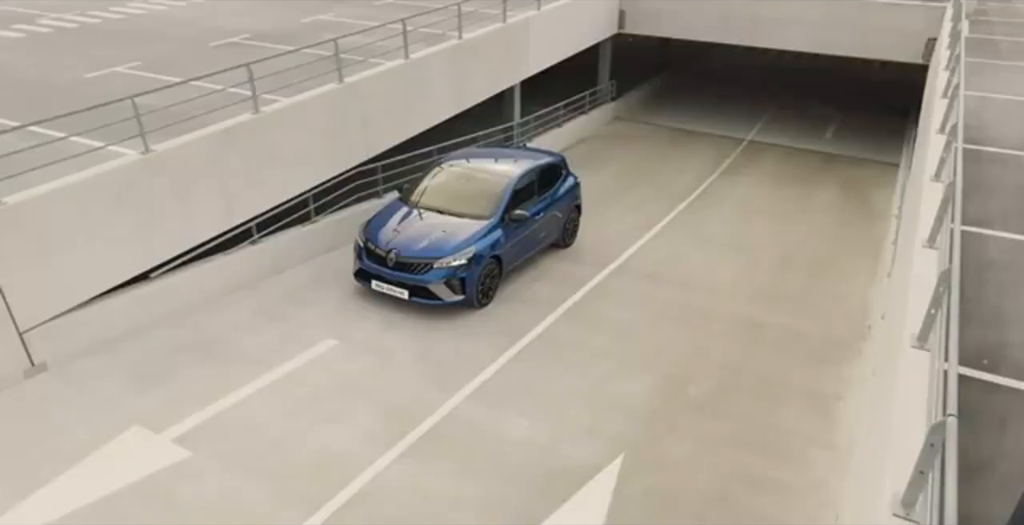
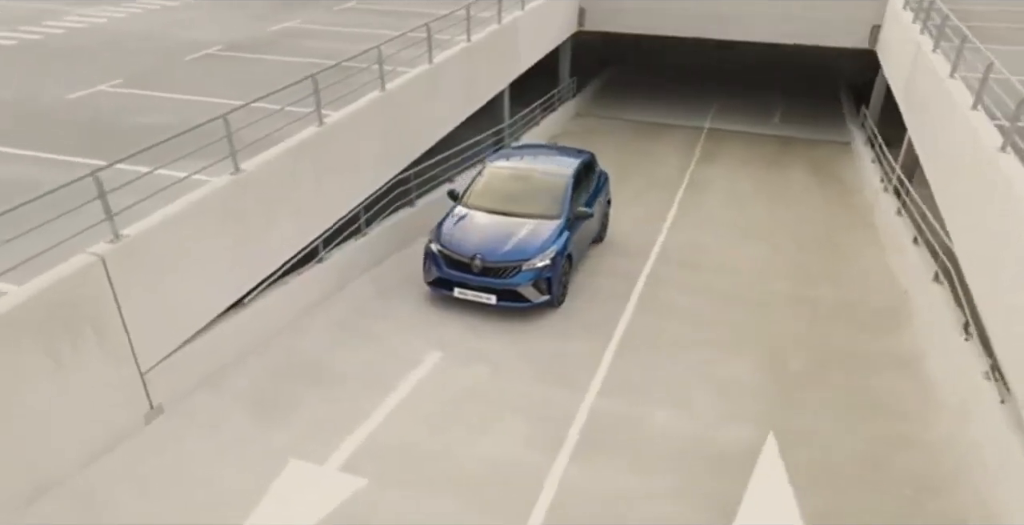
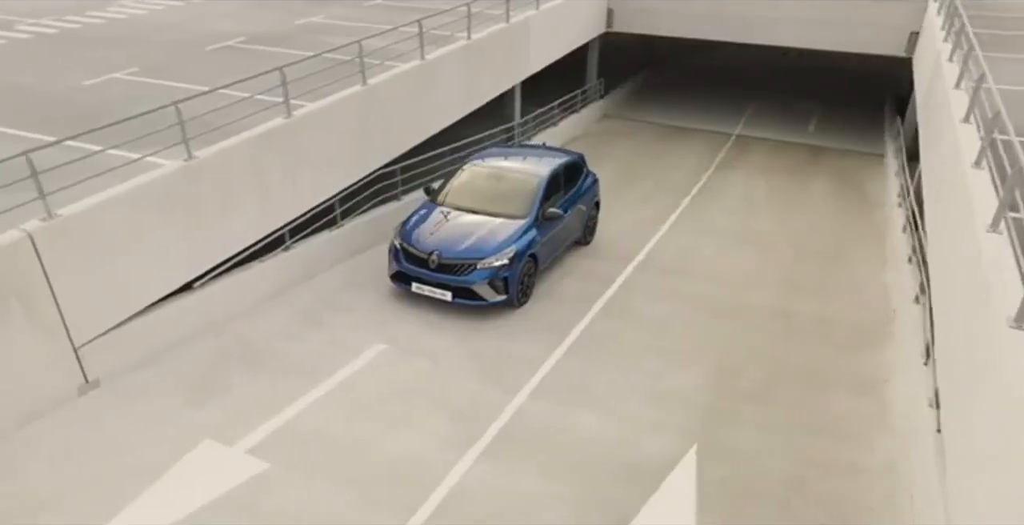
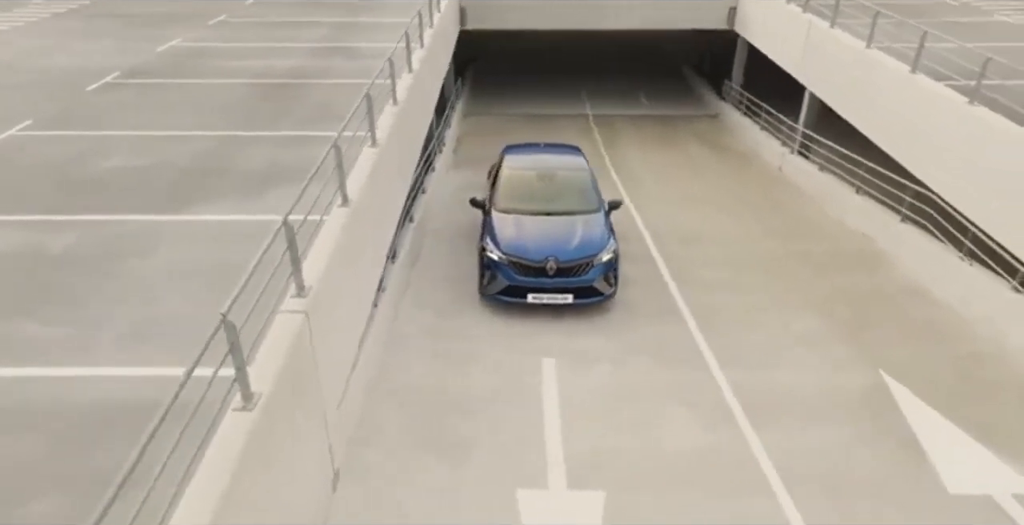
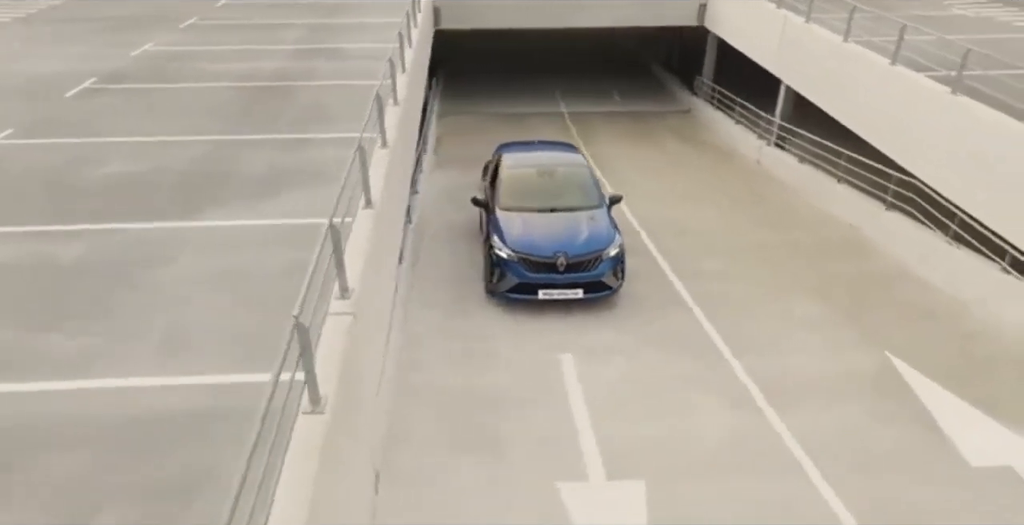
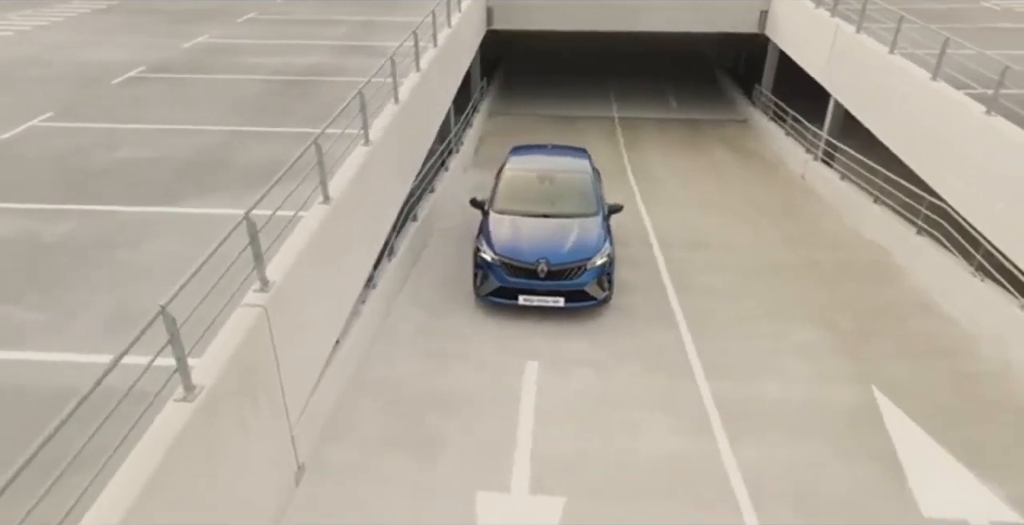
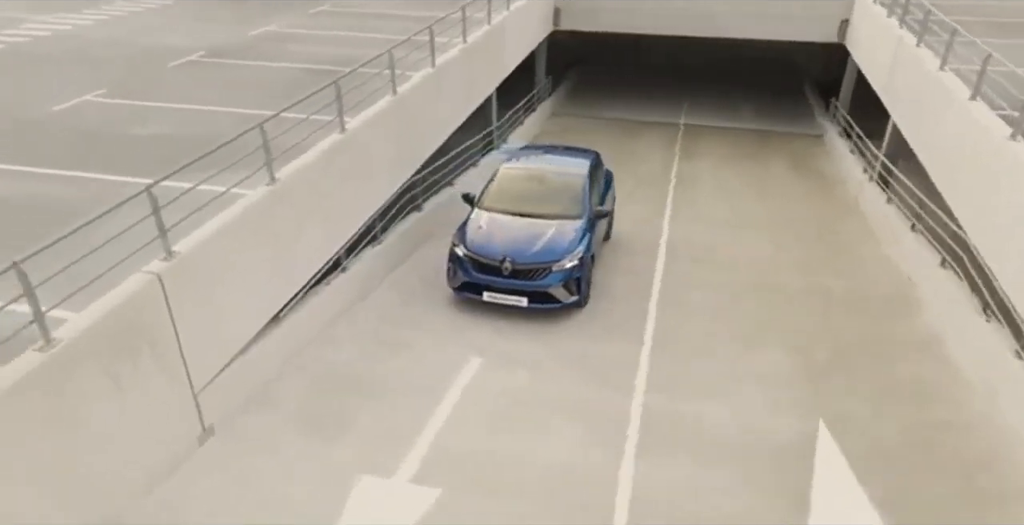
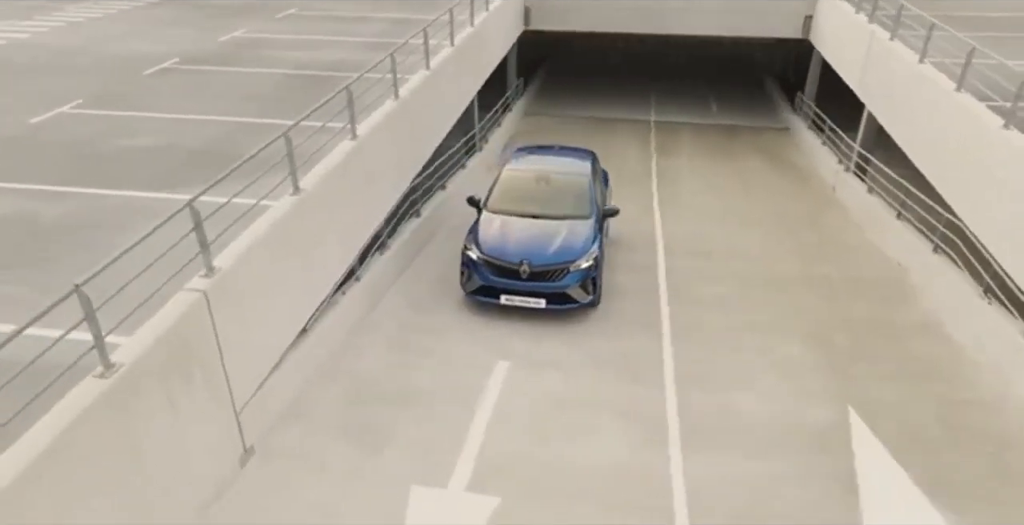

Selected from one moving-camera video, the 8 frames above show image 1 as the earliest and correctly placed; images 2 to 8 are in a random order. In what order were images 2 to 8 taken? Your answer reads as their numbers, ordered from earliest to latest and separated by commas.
3, 2, 7, 8, 6, 4, 5
